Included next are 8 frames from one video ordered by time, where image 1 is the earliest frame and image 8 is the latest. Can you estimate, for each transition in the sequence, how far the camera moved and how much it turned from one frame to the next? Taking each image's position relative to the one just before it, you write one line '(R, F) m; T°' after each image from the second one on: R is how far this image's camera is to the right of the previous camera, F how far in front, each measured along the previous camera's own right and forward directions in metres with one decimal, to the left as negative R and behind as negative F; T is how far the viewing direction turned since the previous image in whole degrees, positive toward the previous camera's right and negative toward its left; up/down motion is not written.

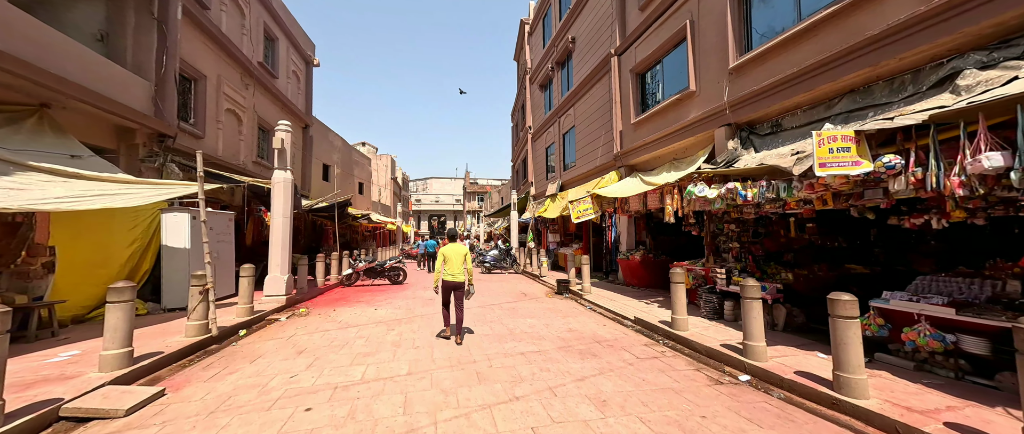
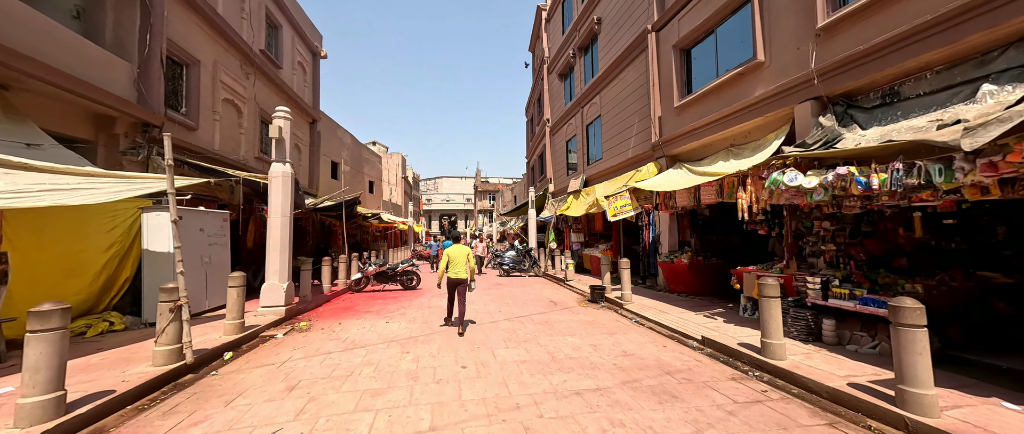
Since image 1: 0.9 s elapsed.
(-0.4, +1.1) m; -2°
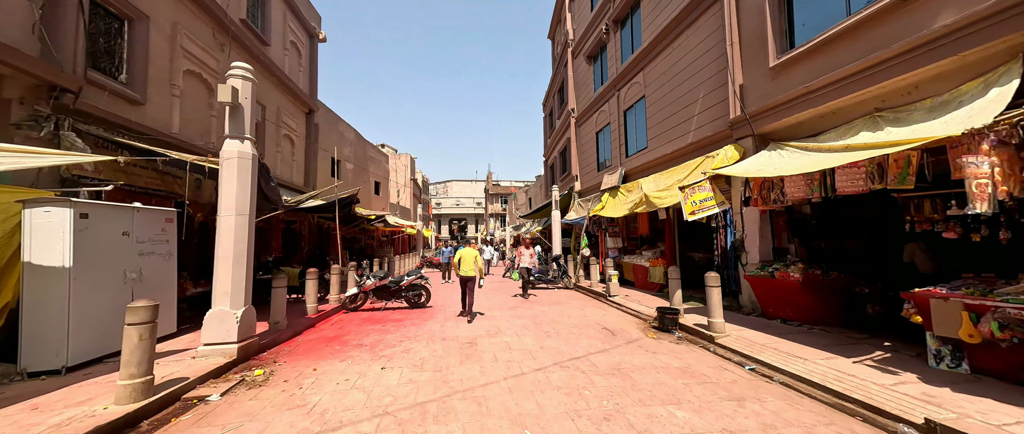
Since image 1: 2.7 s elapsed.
(-0.6, +2.0) m; -2°
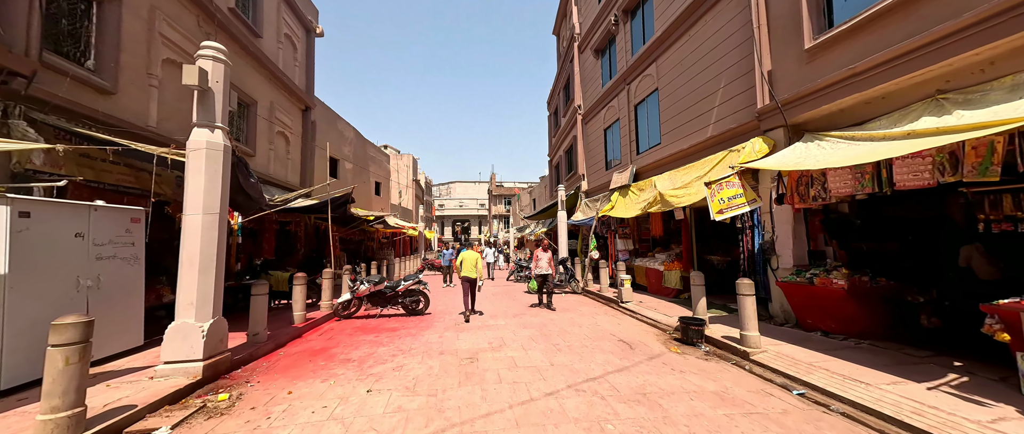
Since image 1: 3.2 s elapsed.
(0.0, +0.6) m; -1°
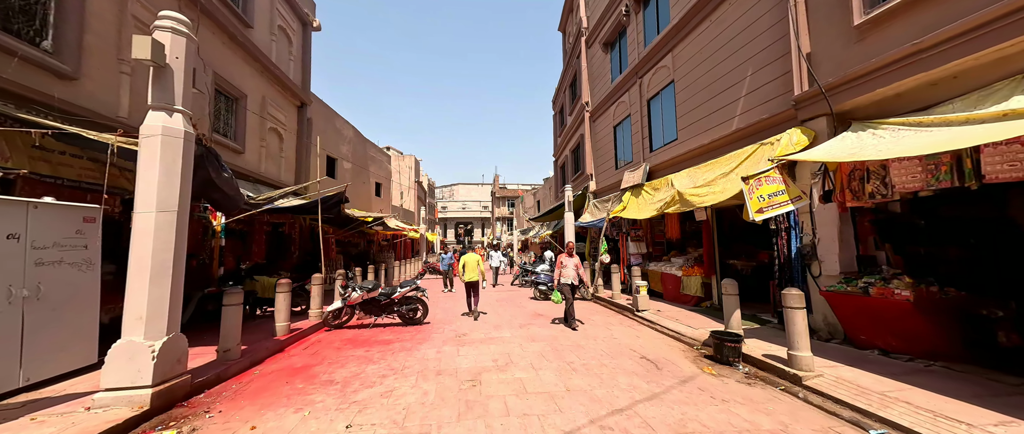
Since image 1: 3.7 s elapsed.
(-0.1, +0.6) m; -1°
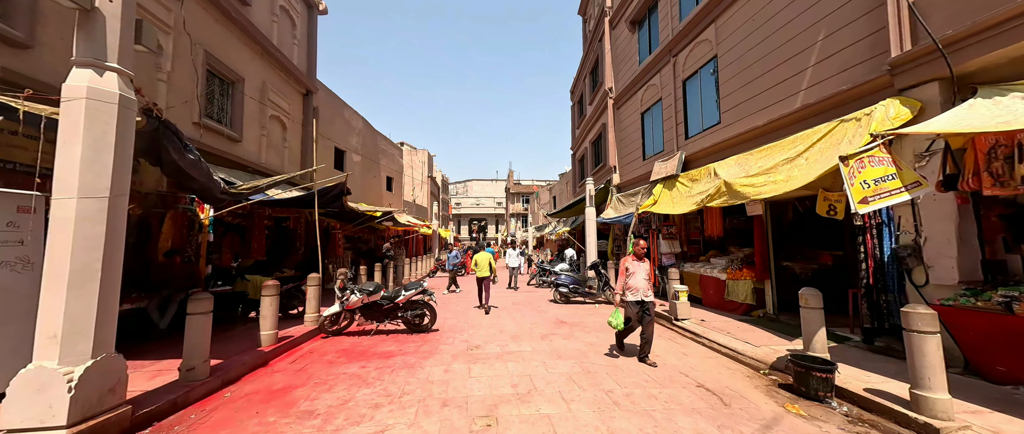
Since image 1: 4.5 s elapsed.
(-0.1, +0.9) m; -2°
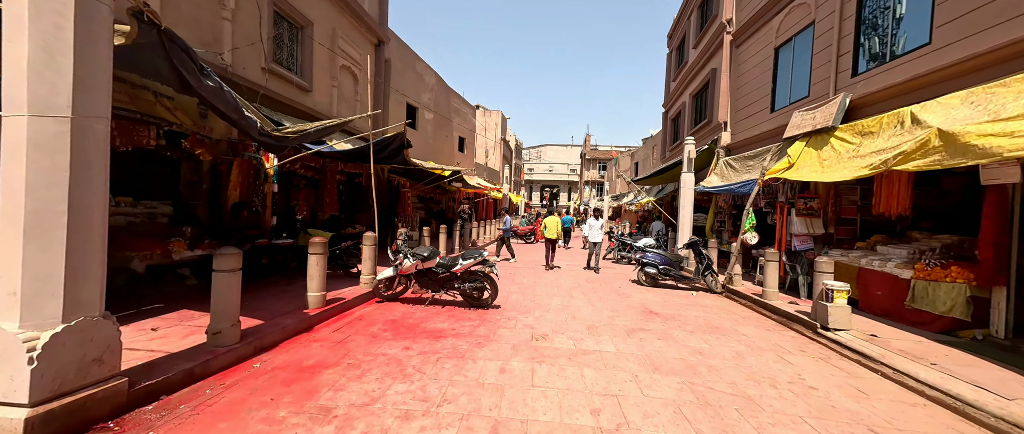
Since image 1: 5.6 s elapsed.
(-0.2, +1.2) m; -12°
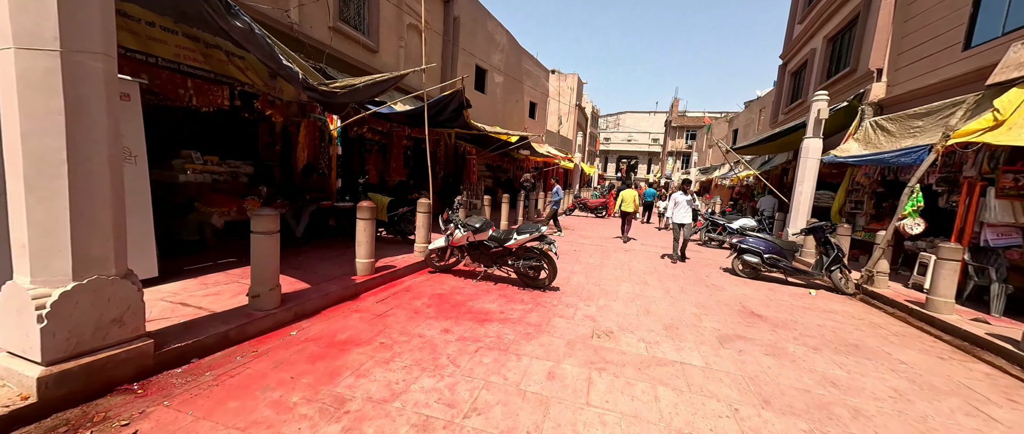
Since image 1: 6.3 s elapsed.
(+0.1, +0.7) m; -12°
